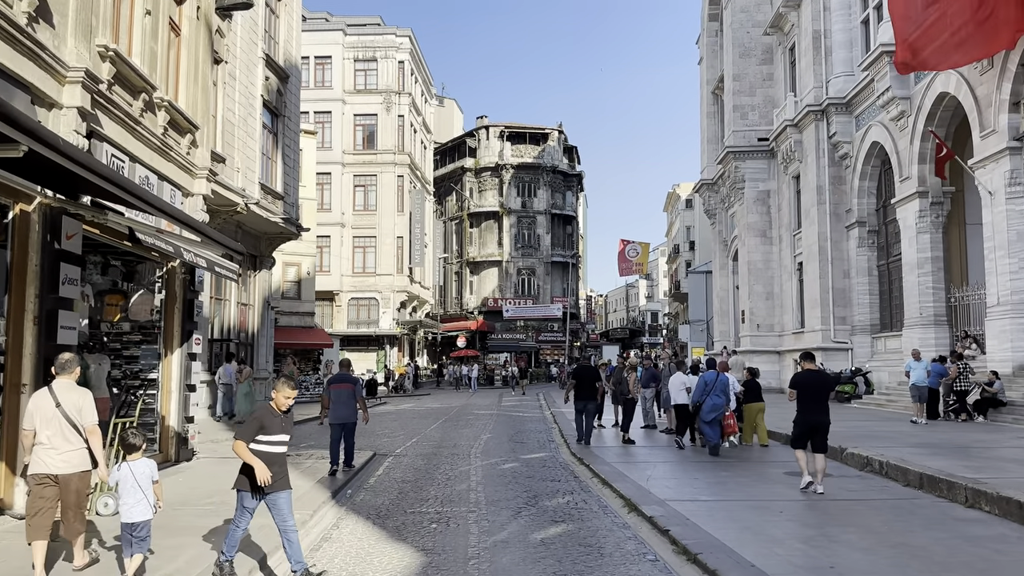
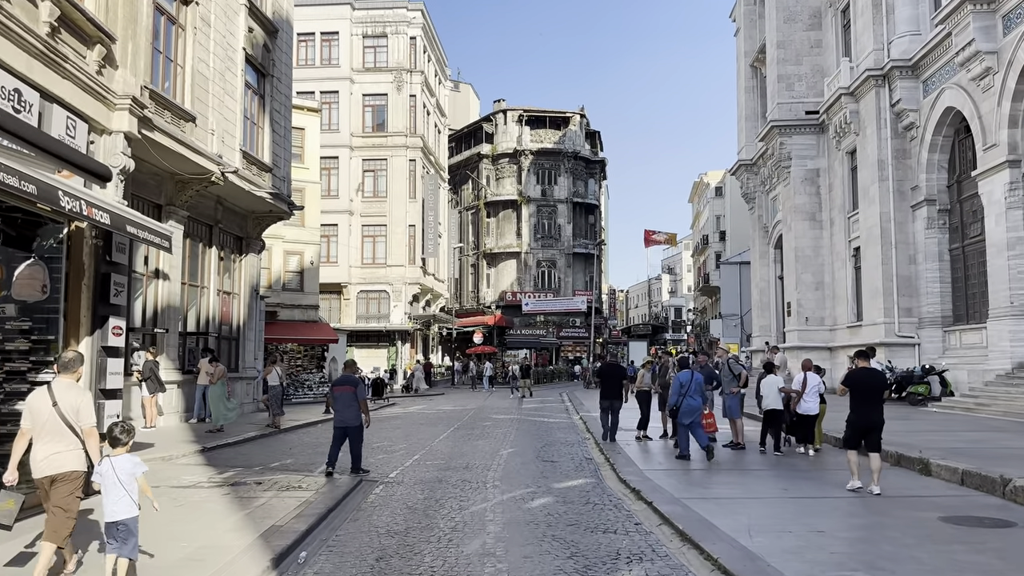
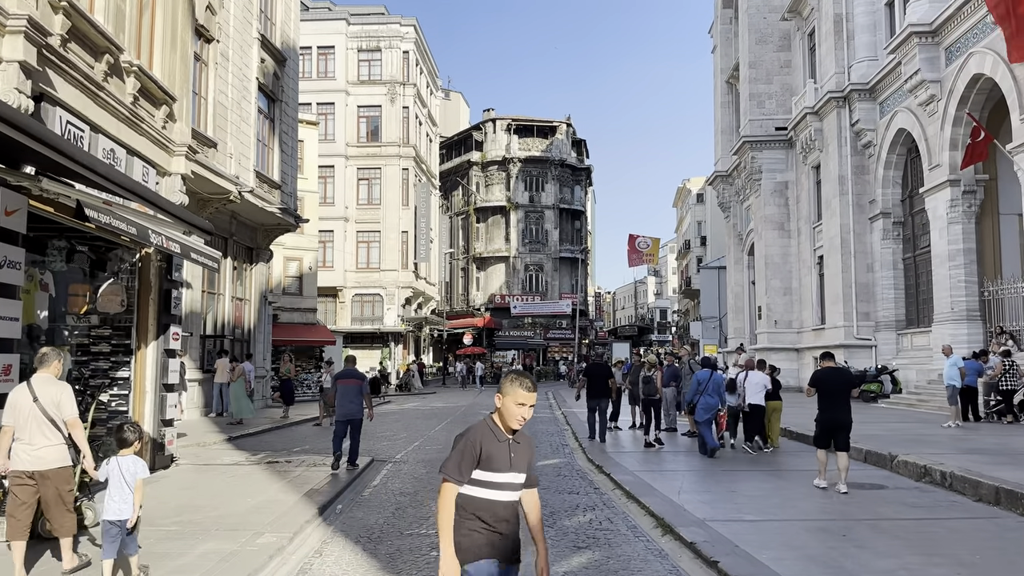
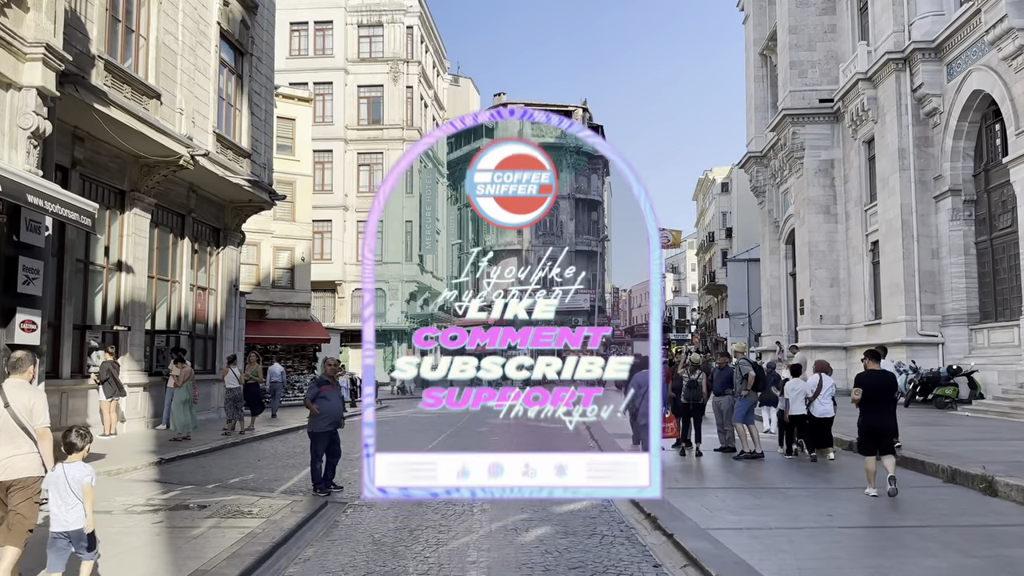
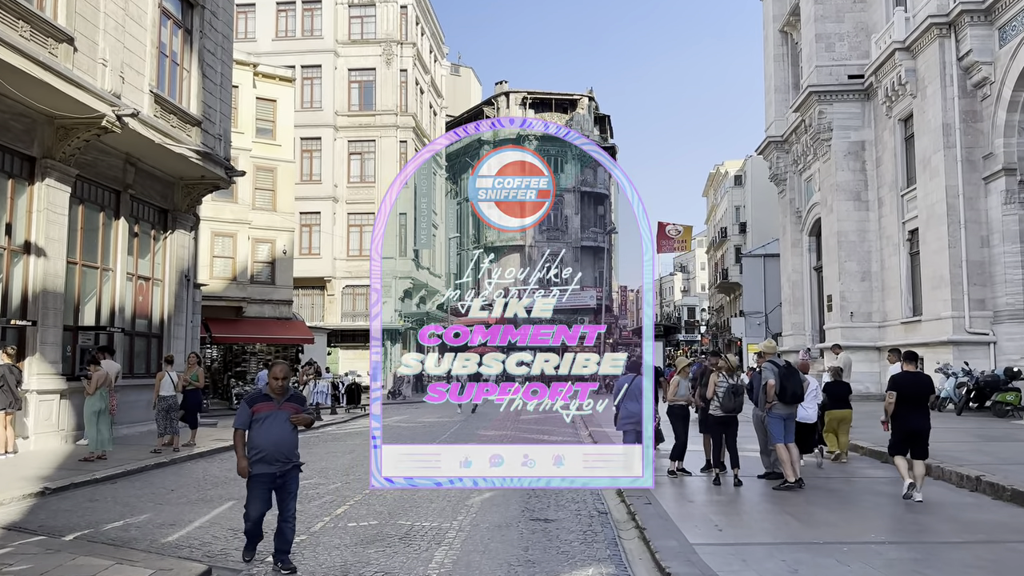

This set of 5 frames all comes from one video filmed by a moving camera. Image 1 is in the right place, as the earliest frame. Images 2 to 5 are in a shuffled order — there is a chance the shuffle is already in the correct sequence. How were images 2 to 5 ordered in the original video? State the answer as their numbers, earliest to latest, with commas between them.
3, 2, 4, 5
